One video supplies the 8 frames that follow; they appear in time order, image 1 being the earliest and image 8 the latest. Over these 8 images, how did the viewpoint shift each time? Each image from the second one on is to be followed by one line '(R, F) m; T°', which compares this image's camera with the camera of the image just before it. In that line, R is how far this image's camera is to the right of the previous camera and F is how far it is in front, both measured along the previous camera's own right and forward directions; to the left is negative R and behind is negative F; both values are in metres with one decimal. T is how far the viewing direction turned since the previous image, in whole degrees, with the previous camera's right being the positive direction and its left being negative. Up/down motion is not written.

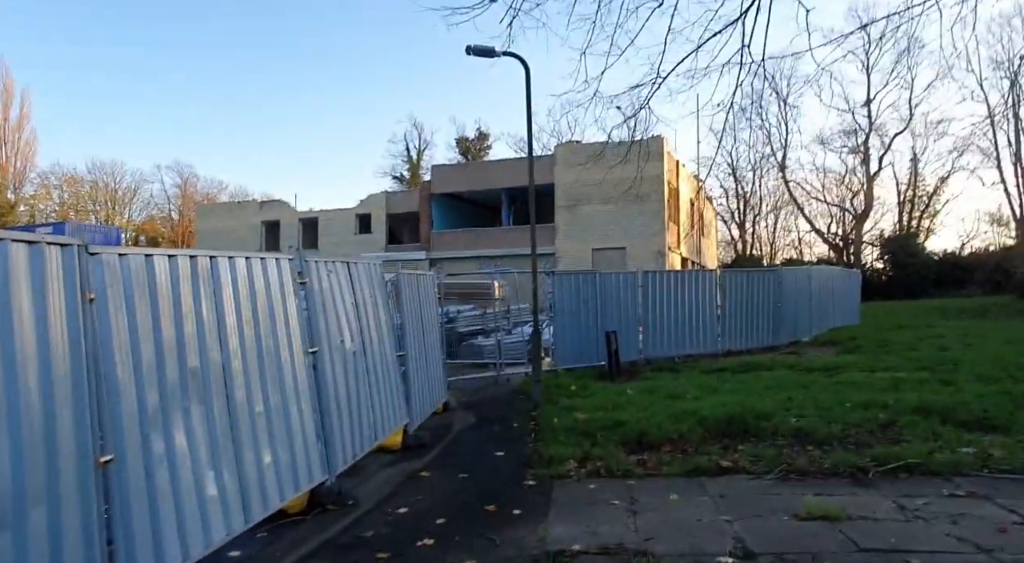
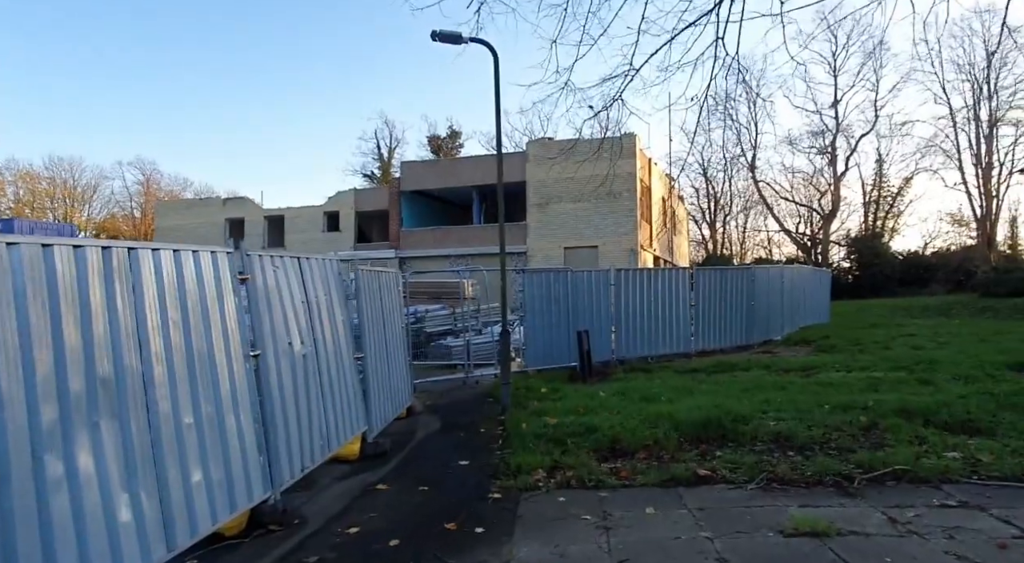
(+0.1, +0.5) m; +3°
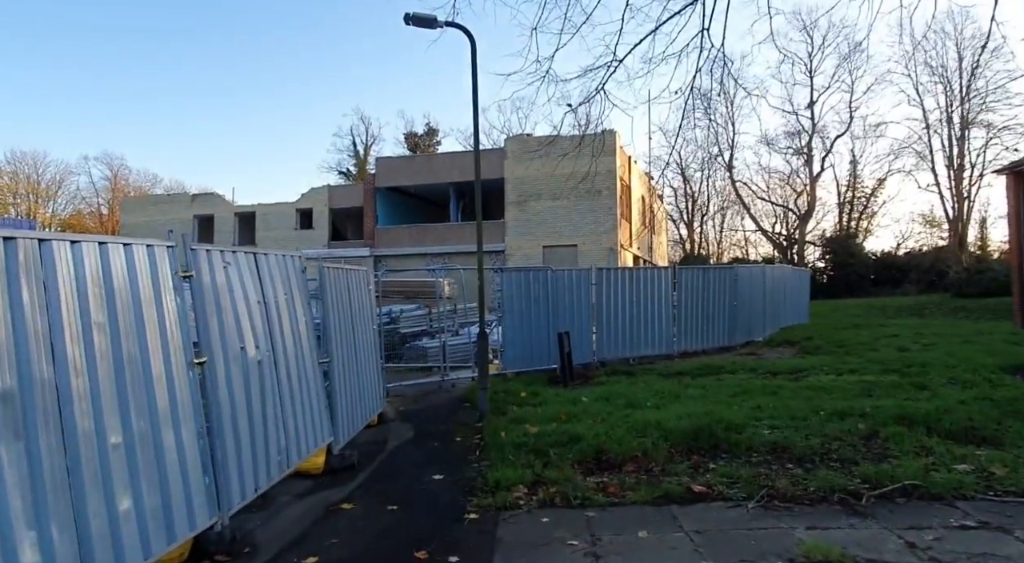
(0.0, +0.5) m; +2°
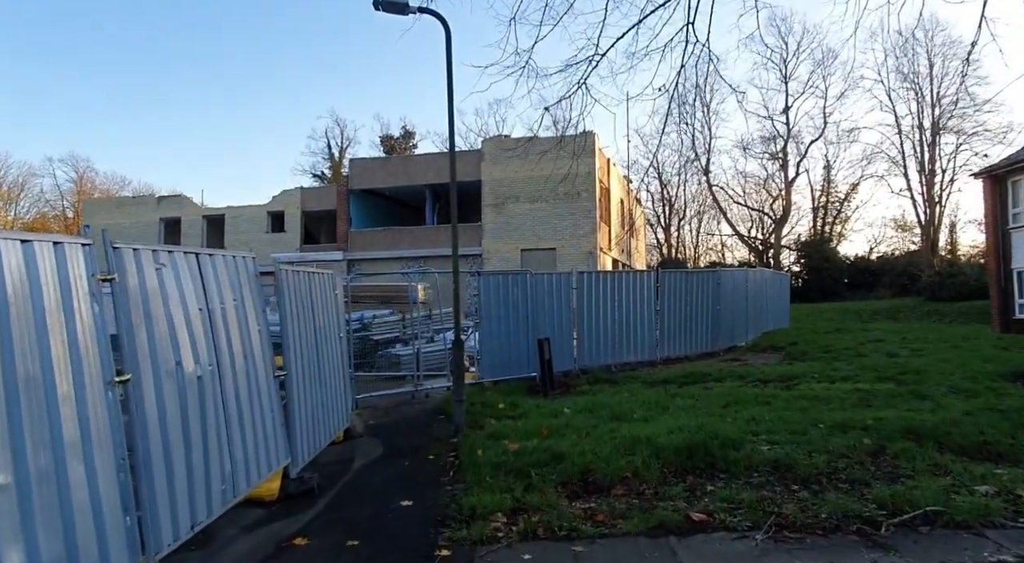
(0.0, +0.6) m; +2°
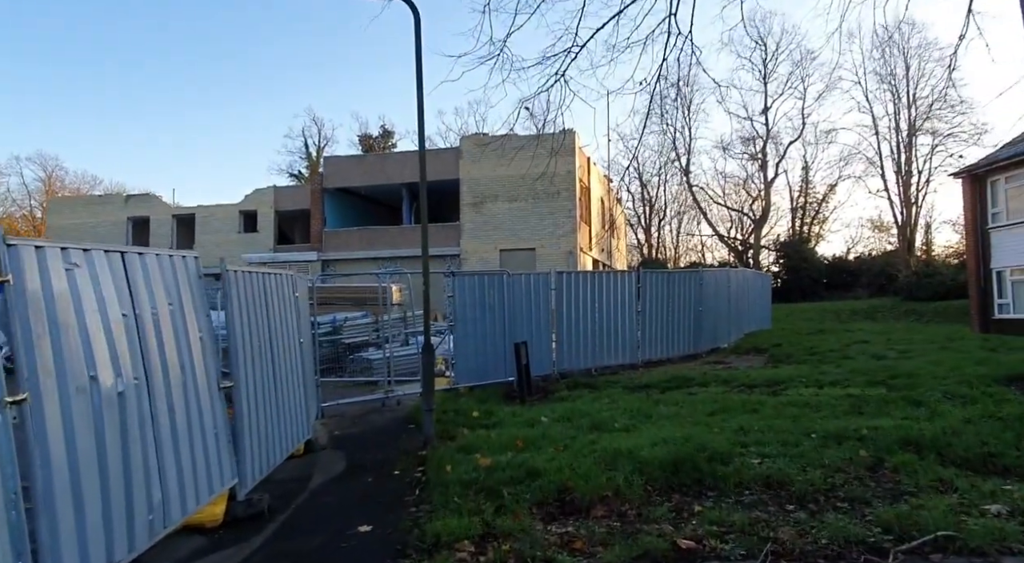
(+0.1, +0.5) m; +2°
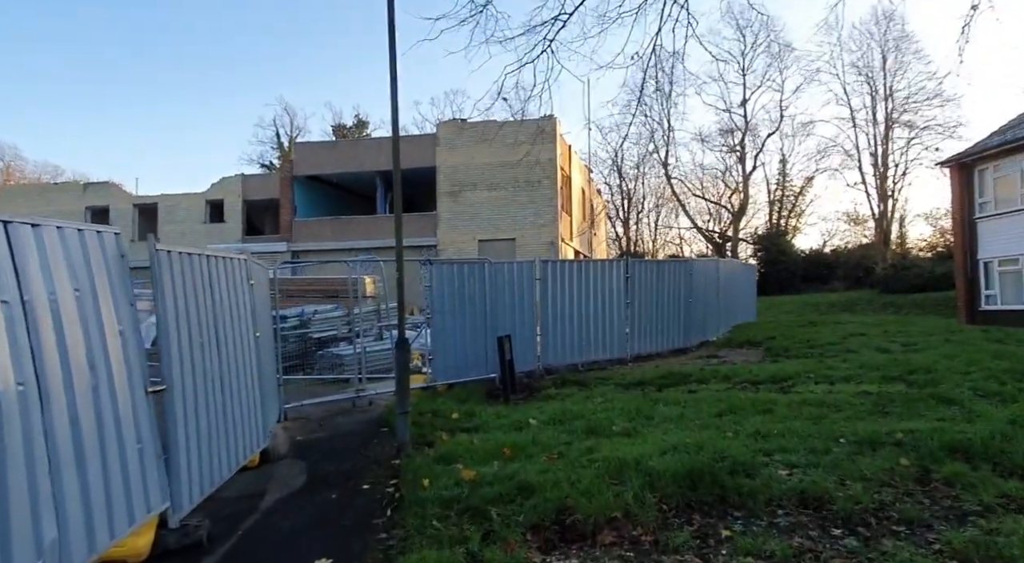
(-0.1, +0.8) m; +2°
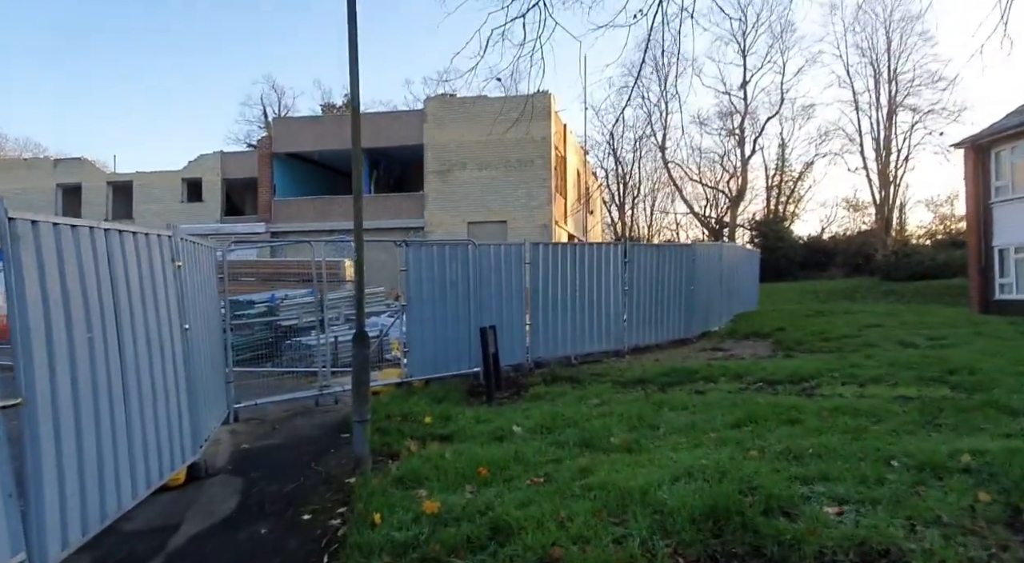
(+0.1, +1.1) m; +1°
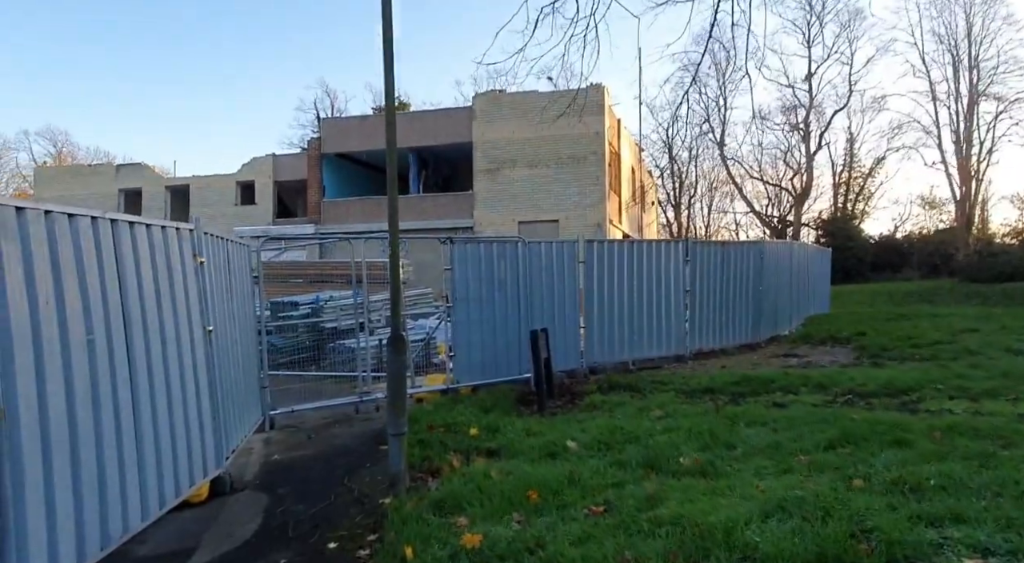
(0.0, +0.6) m; -5°
